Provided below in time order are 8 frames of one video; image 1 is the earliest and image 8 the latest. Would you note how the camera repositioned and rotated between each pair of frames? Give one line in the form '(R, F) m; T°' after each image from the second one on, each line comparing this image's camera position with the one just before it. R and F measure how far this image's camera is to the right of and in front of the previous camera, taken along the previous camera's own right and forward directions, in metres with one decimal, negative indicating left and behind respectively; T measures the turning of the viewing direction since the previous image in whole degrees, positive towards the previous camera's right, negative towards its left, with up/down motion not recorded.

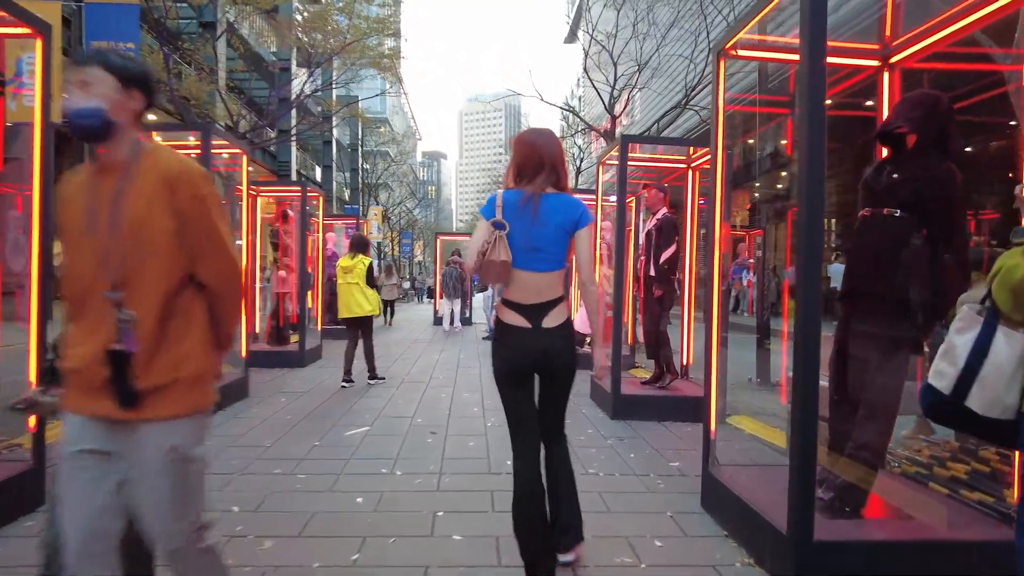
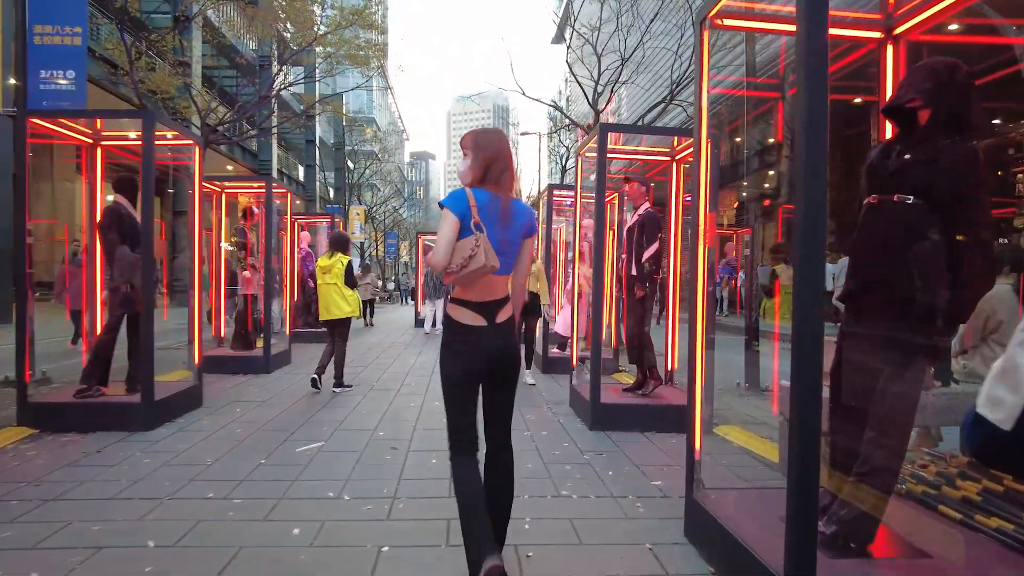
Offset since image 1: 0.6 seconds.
(+0.1, +0.4) m; +1°
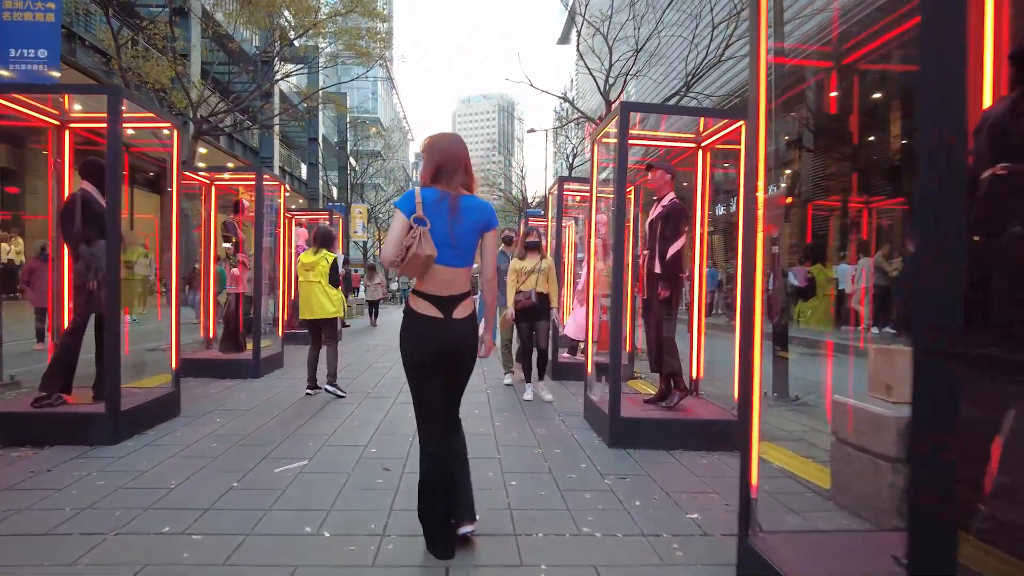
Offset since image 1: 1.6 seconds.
(0.0, +0.6) m; 0°
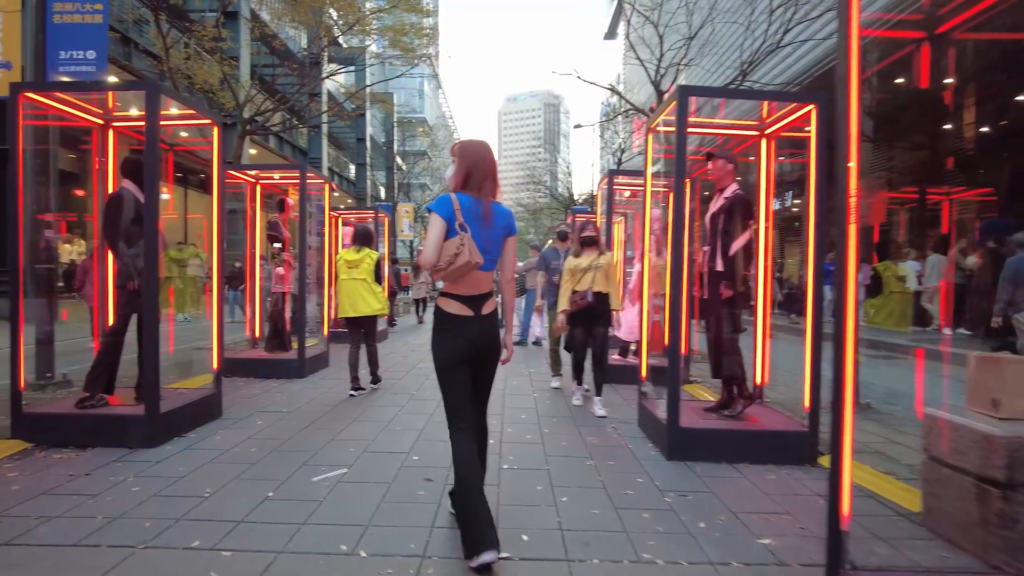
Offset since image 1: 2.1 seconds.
(0.0, +0.3) m; -4°
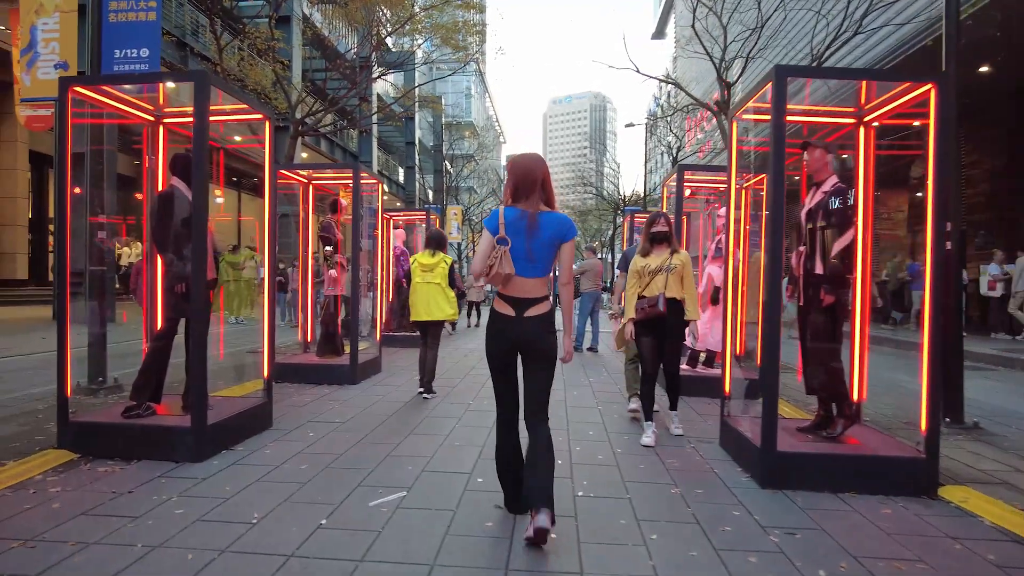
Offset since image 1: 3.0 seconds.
(-0.2, +0.4) m; -4°
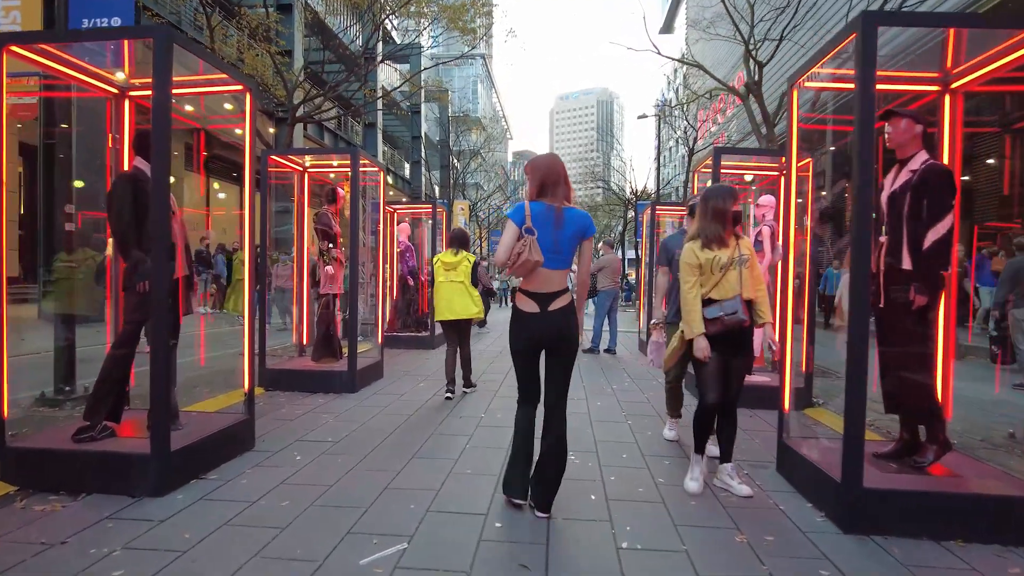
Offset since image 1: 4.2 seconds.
(-0.1, +0.7) m; -1°
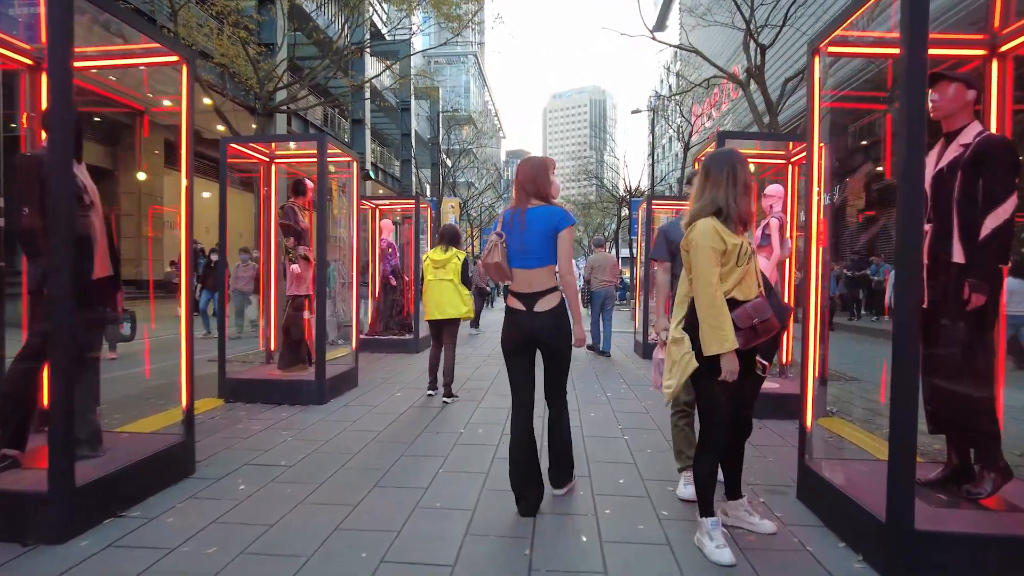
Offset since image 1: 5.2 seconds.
(+0.1, +0.6) m; 0°
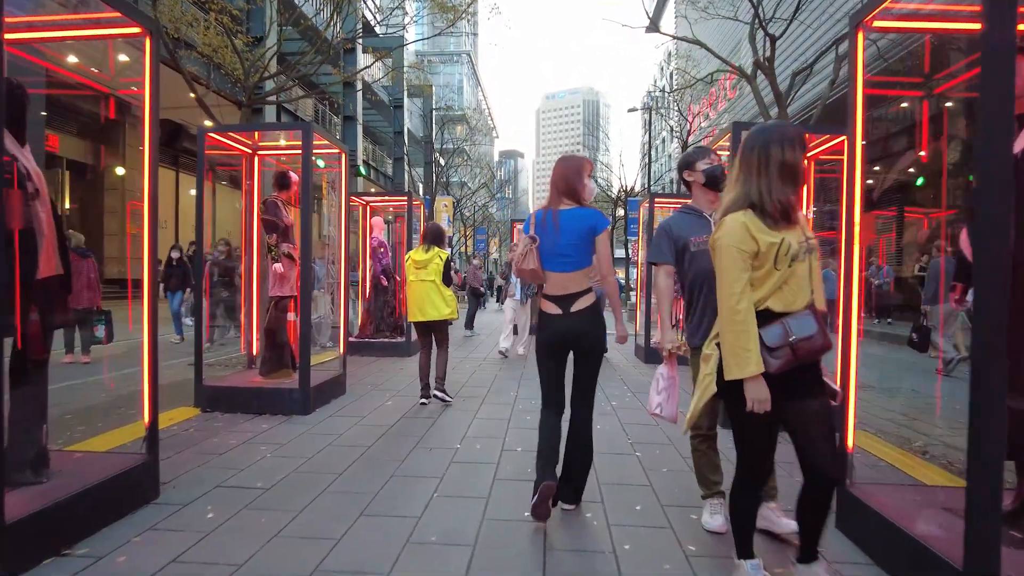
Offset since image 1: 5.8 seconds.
(-0.1, +0.4) m; +1°
